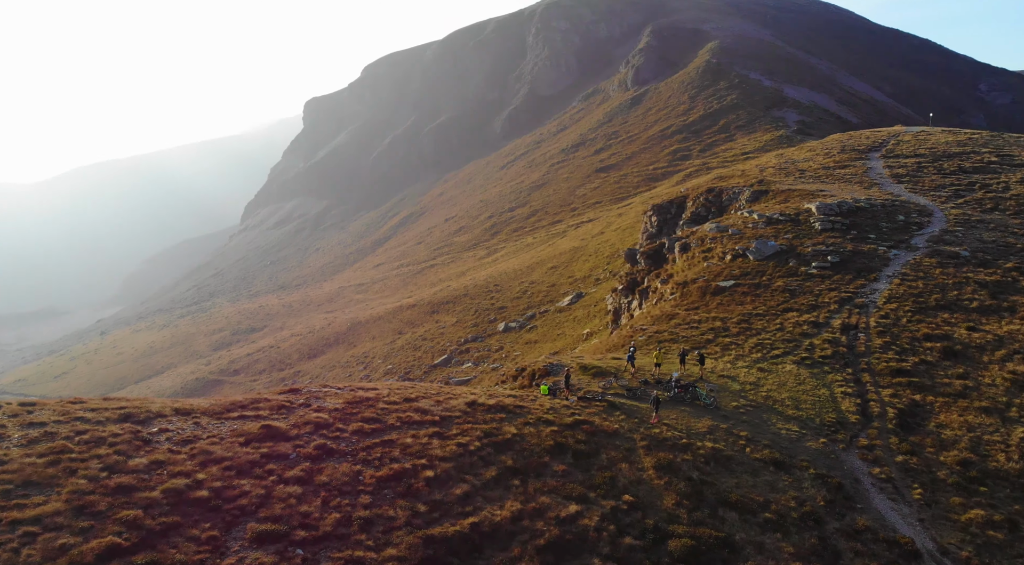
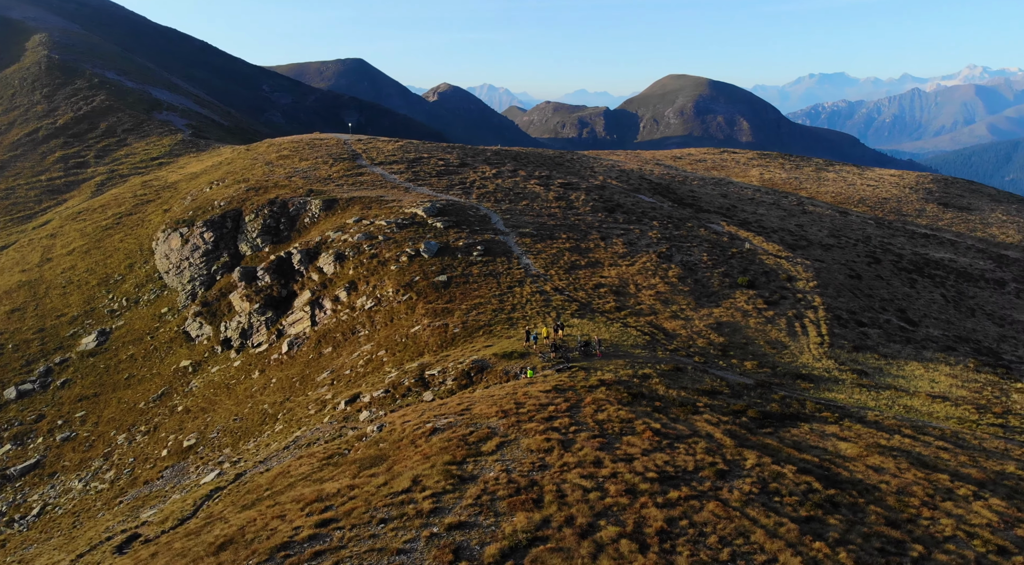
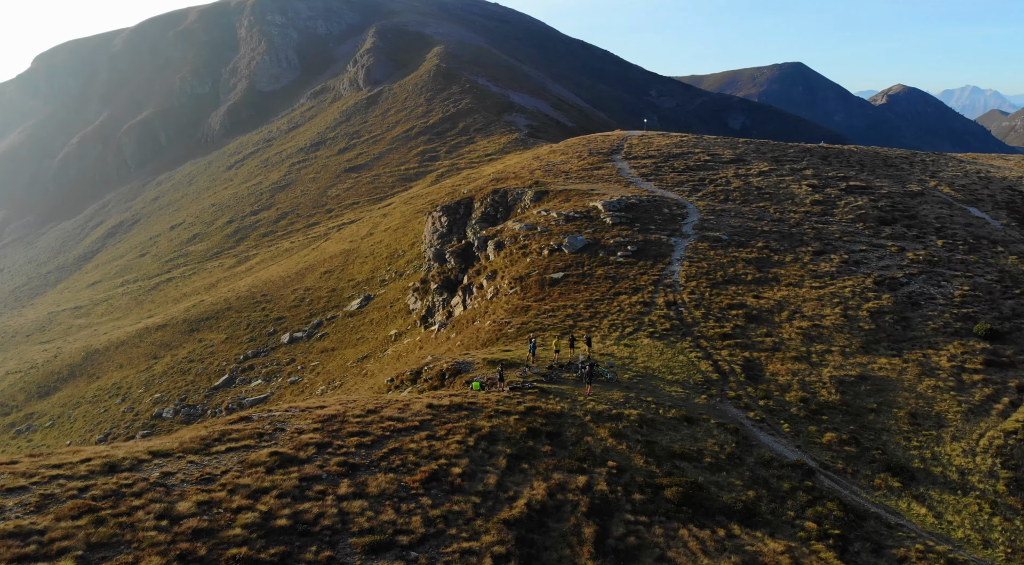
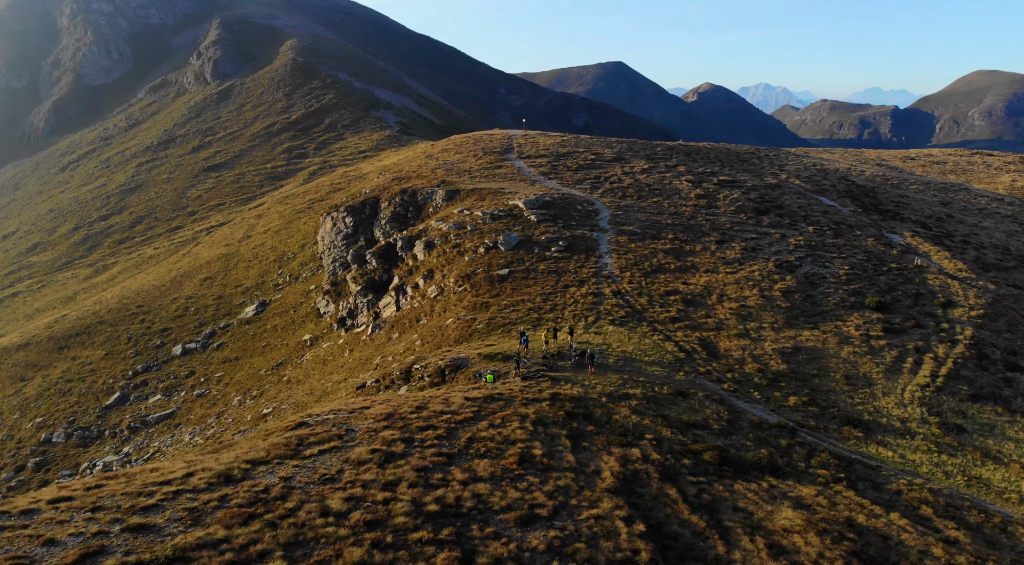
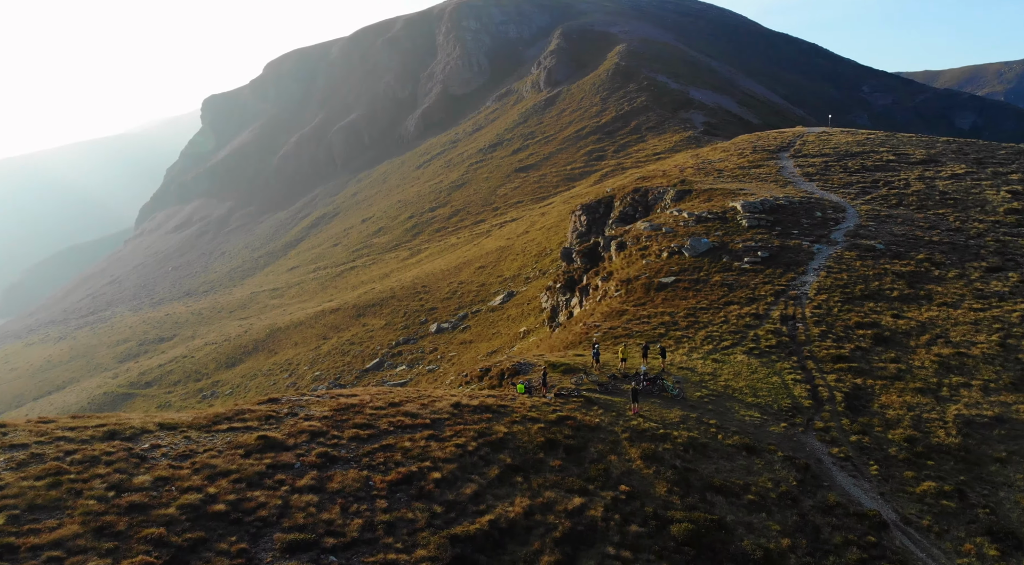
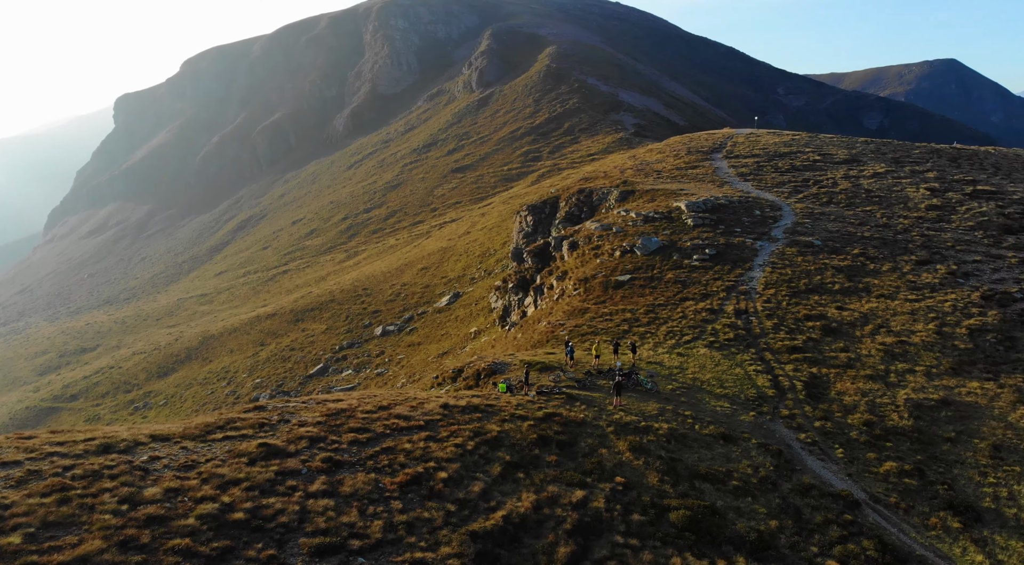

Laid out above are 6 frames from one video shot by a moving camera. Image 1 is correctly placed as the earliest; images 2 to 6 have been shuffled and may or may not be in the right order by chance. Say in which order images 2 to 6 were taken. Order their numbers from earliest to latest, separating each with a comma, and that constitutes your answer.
5, 6, 3, 4, 2
